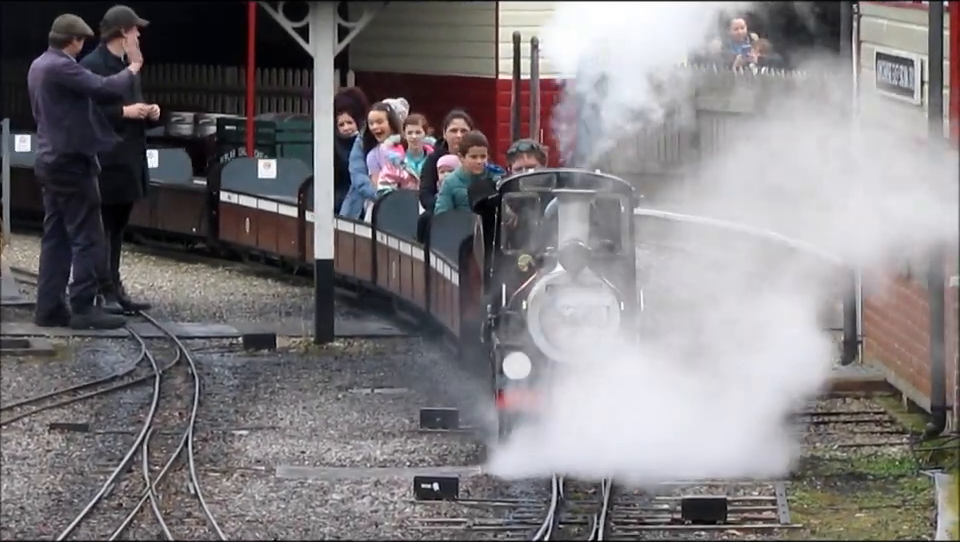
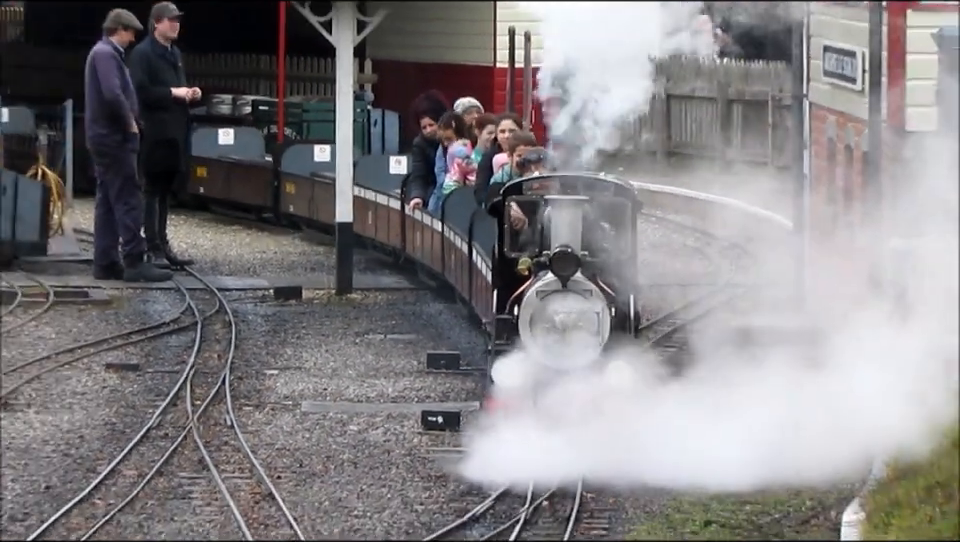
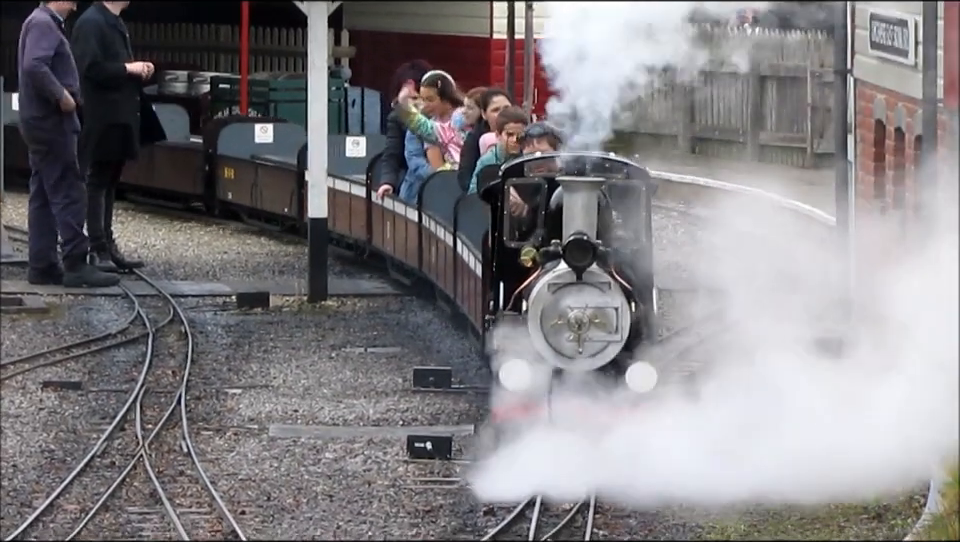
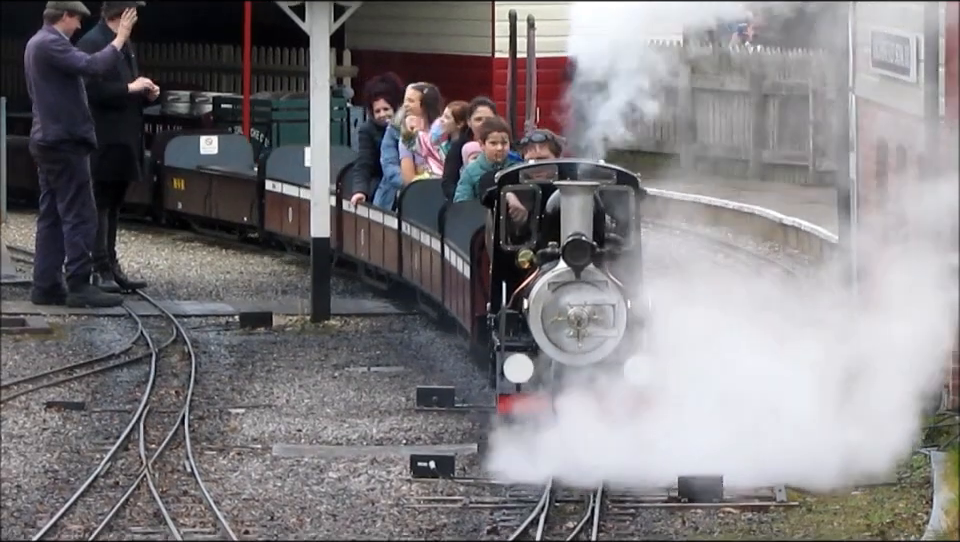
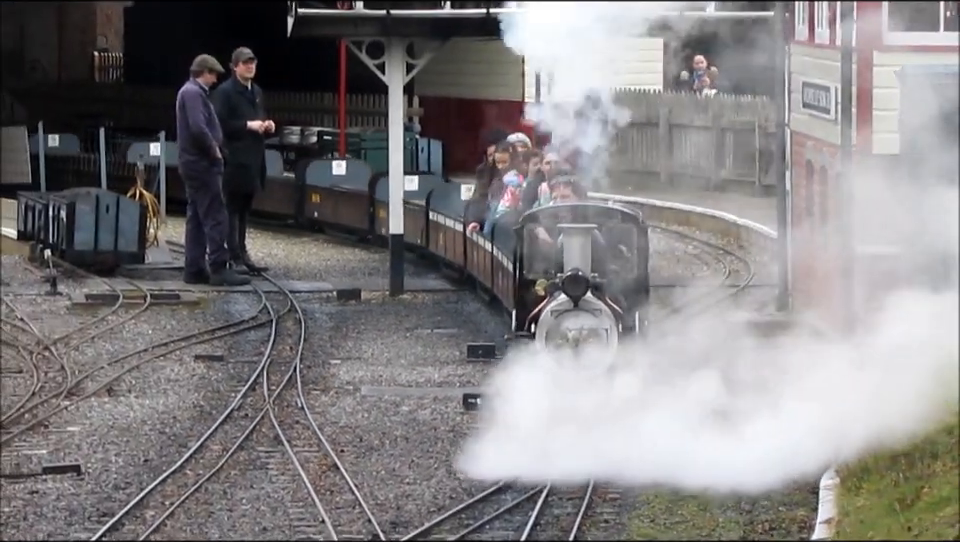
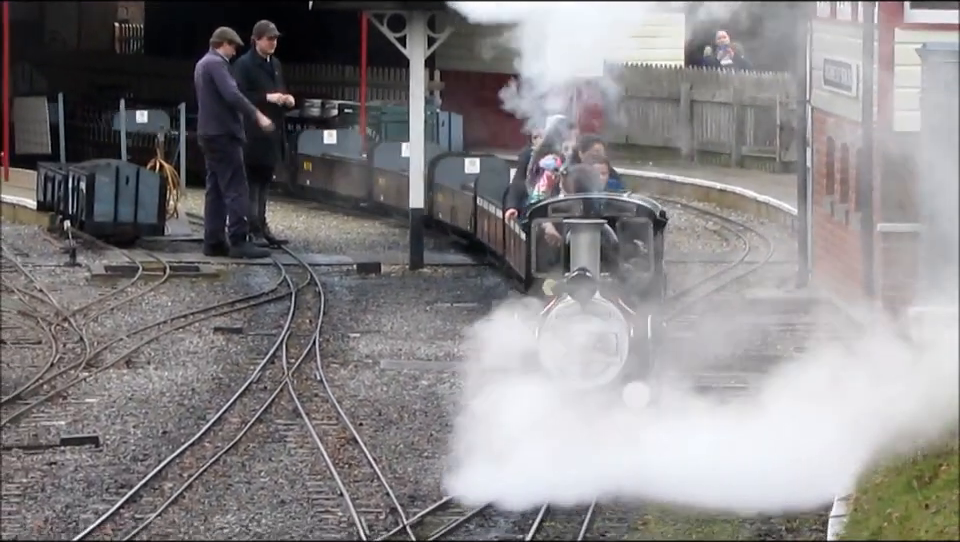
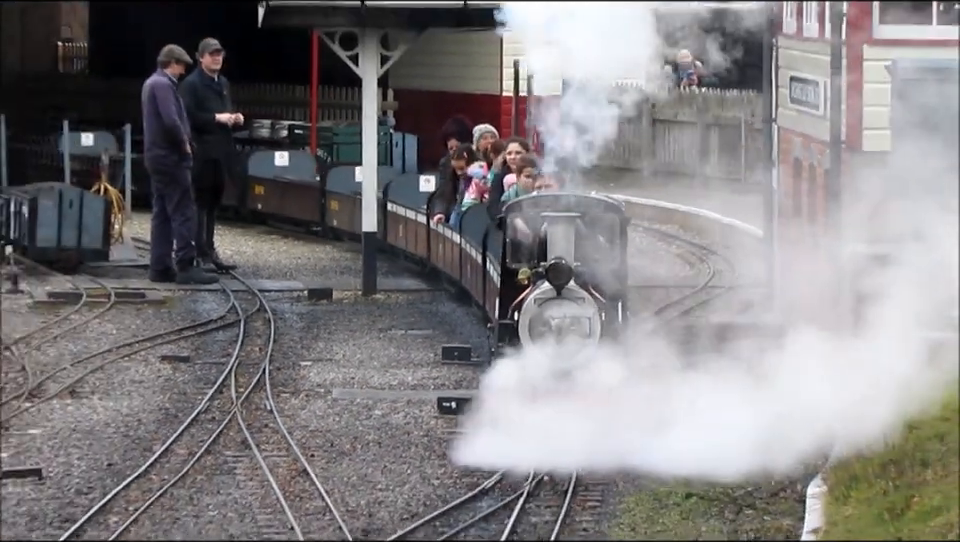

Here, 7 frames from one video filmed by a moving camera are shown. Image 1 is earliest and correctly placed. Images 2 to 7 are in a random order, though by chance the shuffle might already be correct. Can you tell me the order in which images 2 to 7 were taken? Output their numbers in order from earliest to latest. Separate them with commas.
4, 3, 2, 7, 5, 6
